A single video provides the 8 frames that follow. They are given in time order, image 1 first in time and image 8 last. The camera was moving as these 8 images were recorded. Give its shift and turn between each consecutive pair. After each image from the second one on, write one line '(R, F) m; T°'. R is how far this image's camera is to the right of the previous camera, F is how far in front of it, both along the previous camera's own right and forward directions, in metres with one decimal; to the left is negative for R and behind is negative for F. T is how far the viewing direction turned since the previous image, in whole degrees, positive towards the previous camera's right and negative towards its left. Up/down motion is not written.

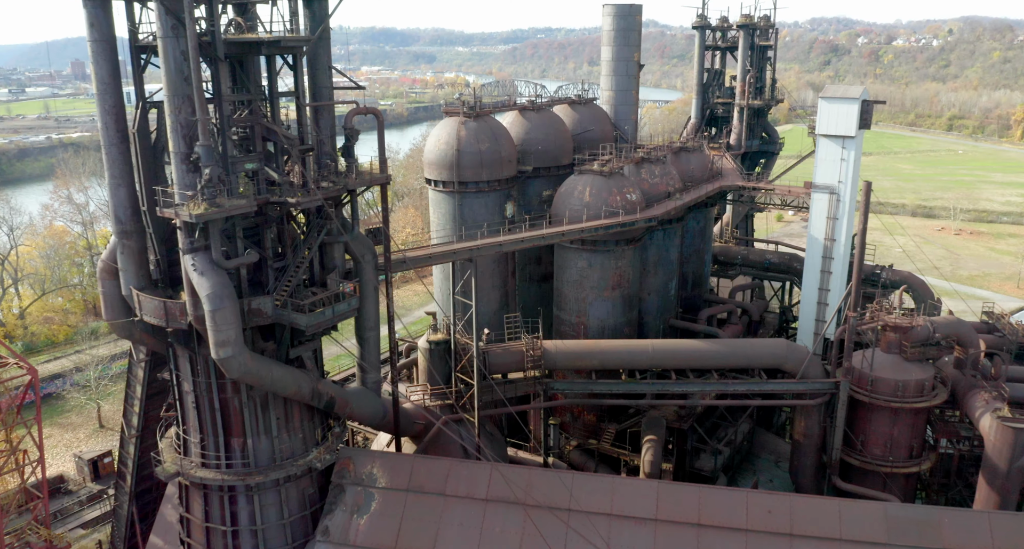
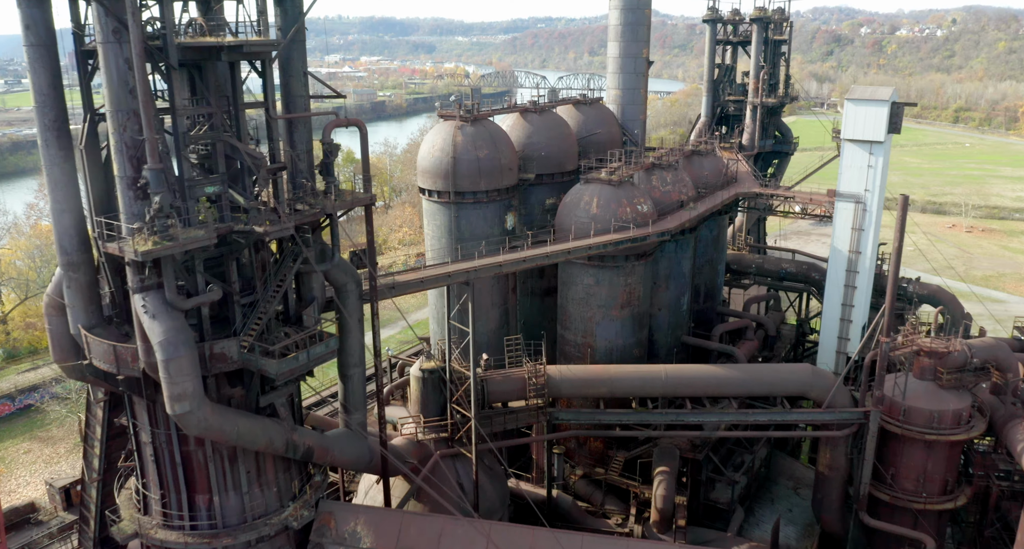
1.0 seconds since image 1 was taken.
(0.0, +2.4) m; 0°
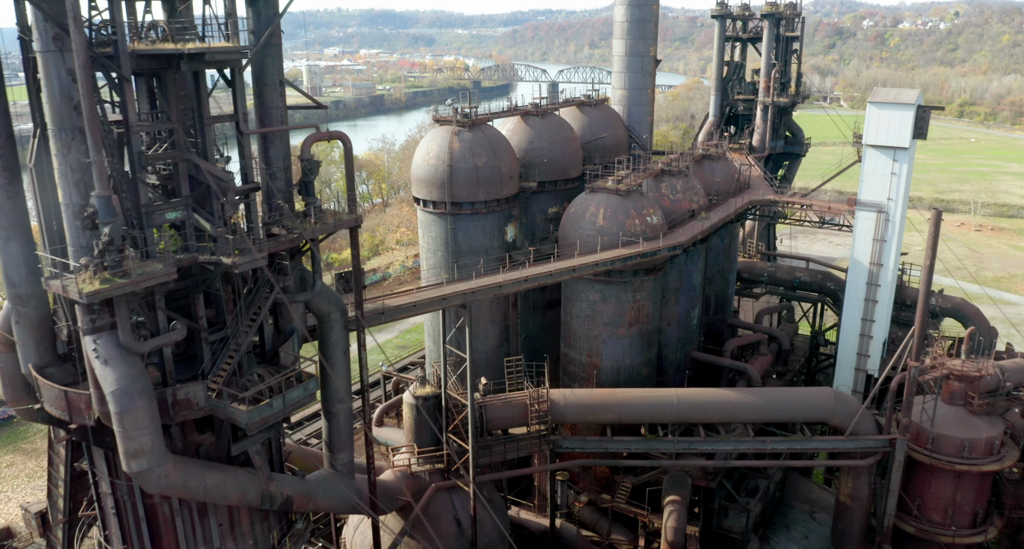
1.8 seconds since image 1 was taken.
(0.0, +1.8) m; 0°
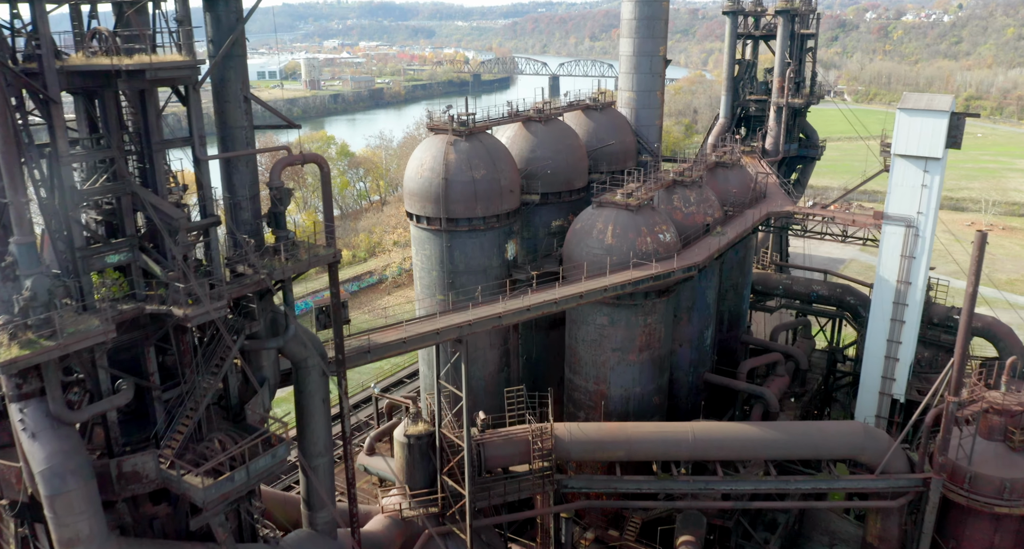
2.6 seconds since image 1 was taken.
(0.0, +2.0) m; 0°
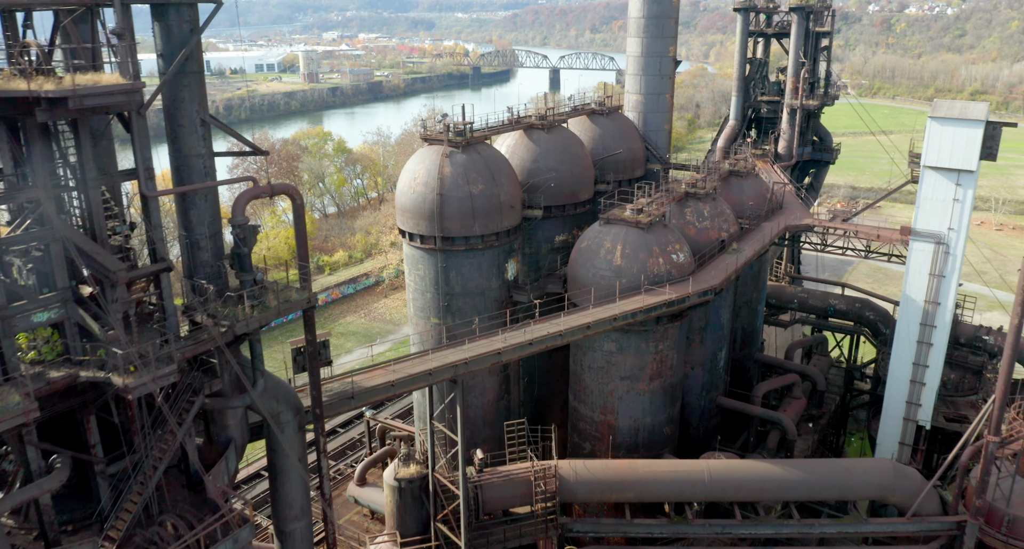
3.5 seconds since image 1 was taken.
(0.0, +1.9) m; 0°
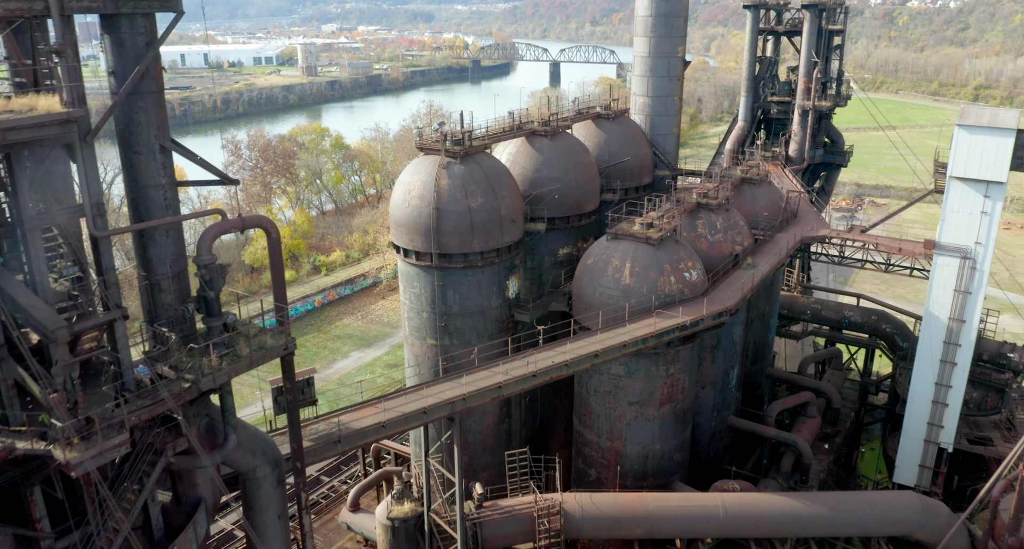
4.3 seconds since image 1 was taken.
(-0.1, +1.4) m; 0°
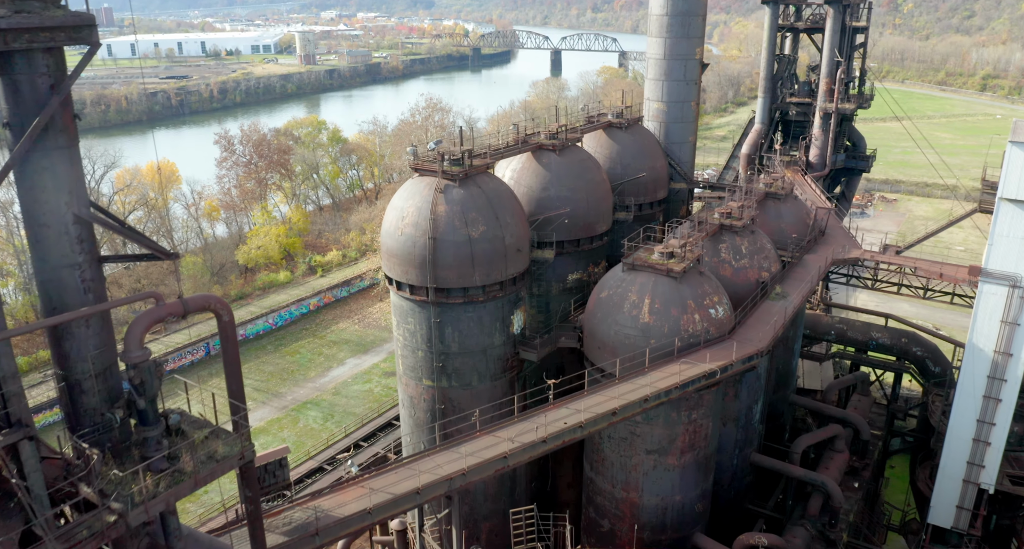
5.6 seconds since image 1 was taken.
(-0.1, +2.2) m; 0°
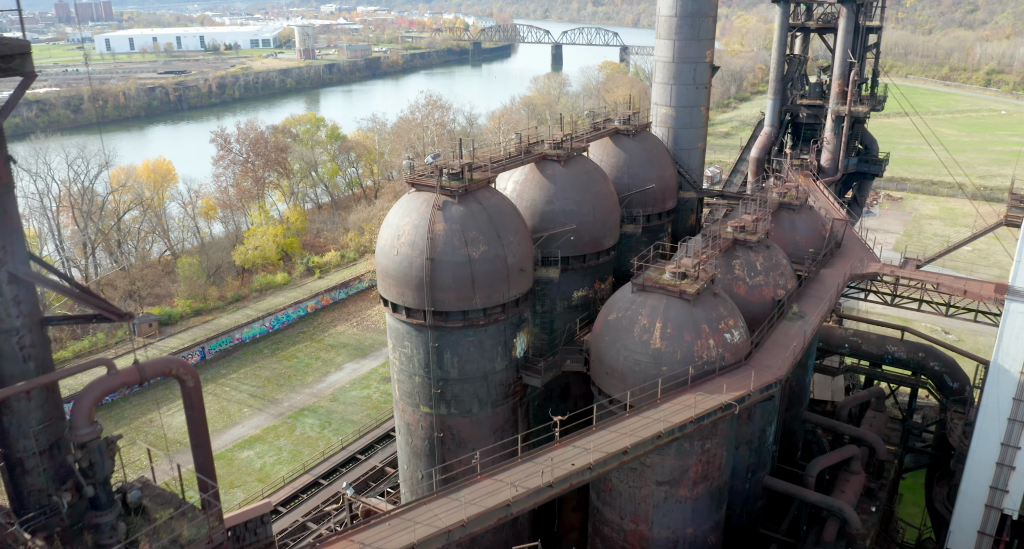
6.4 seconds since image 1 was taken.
(-0.1, +1.1) m; 0°
